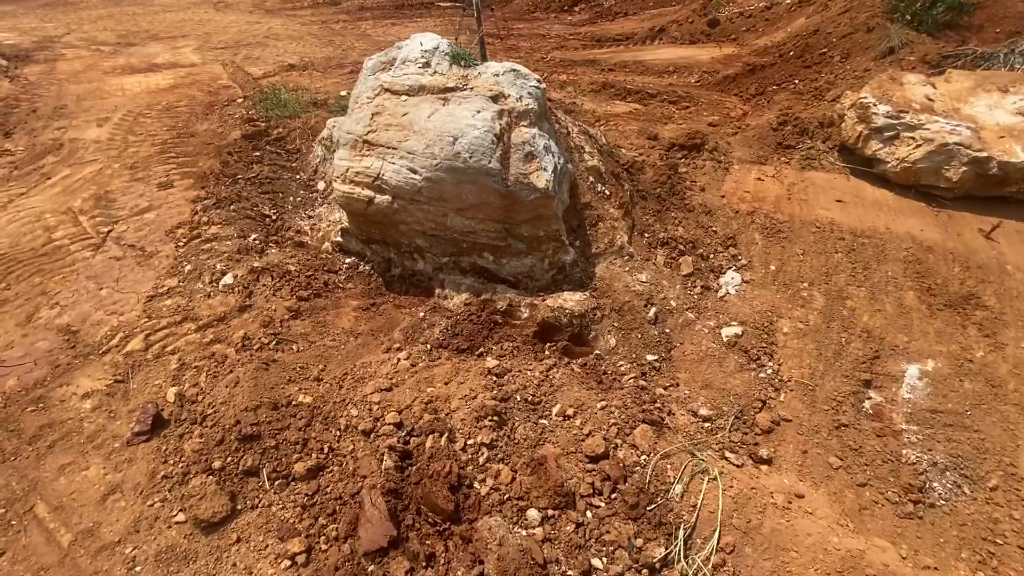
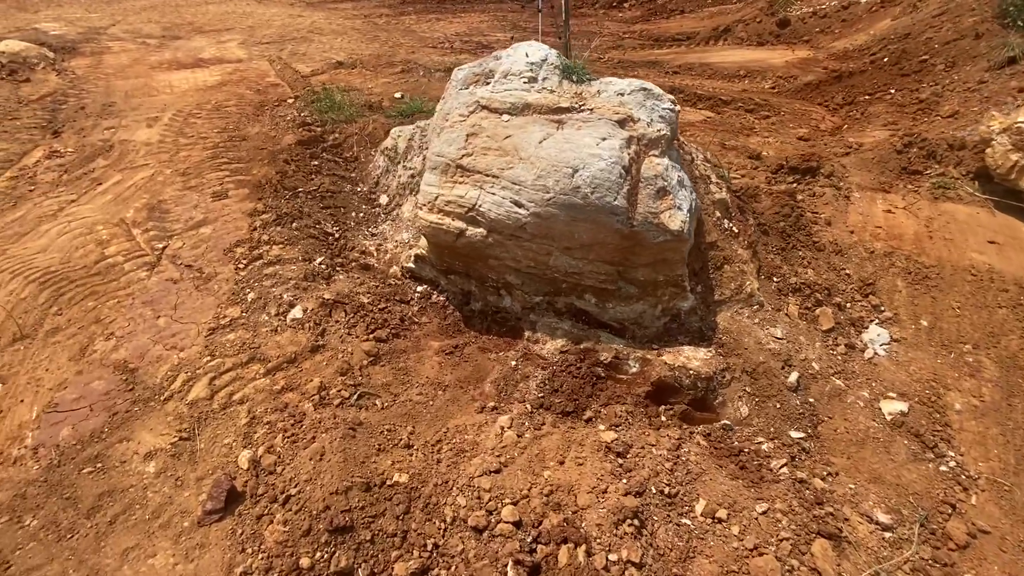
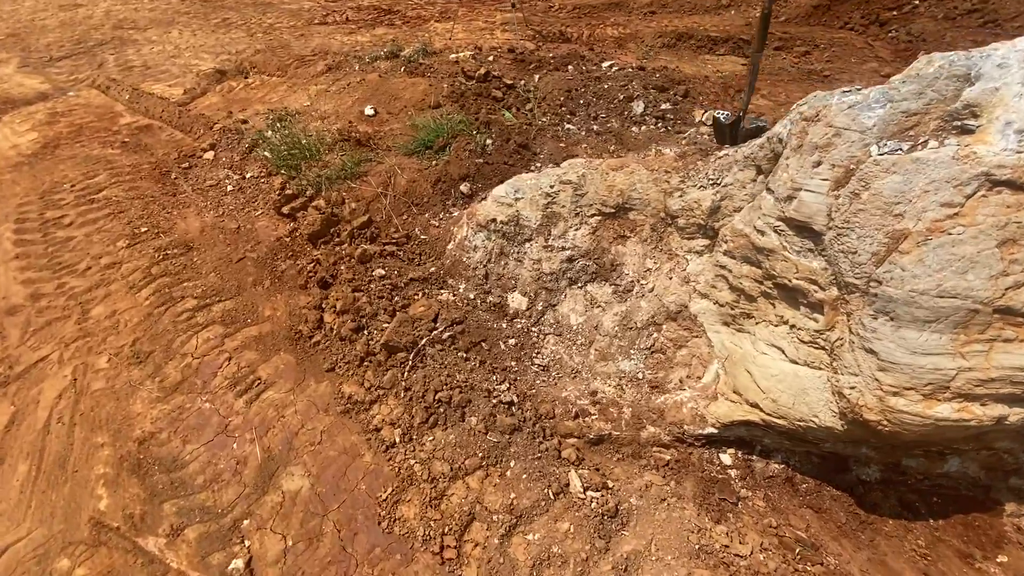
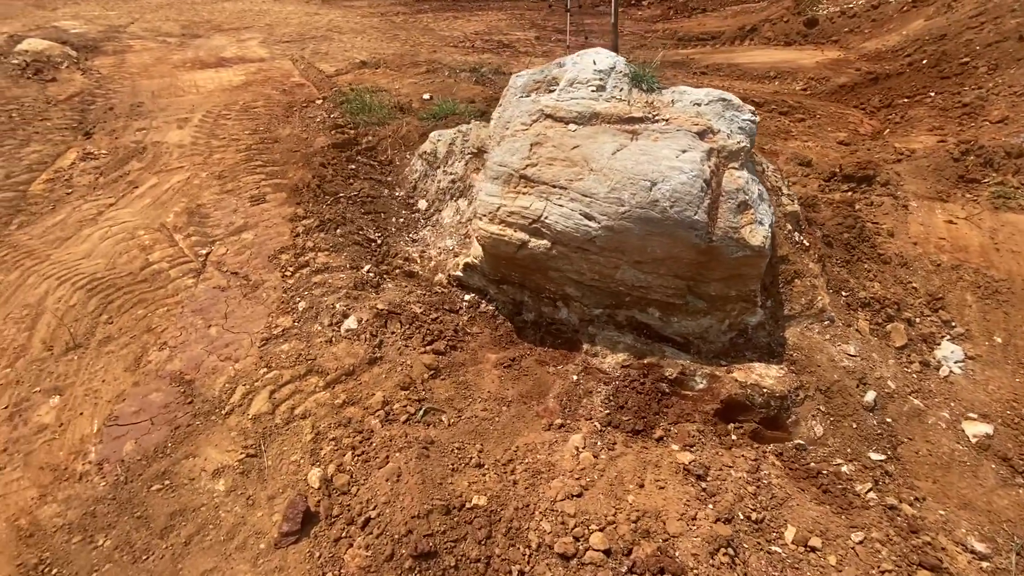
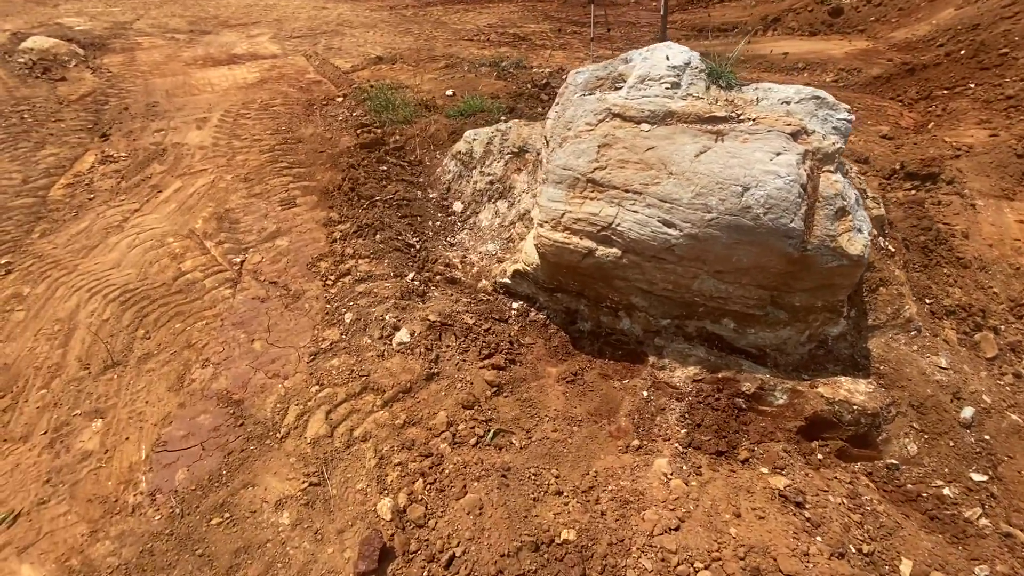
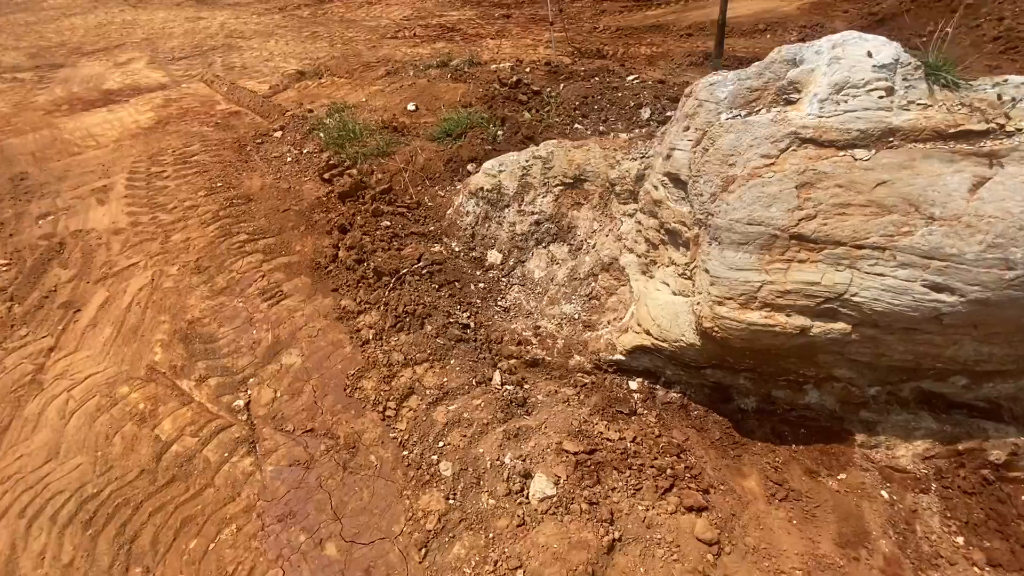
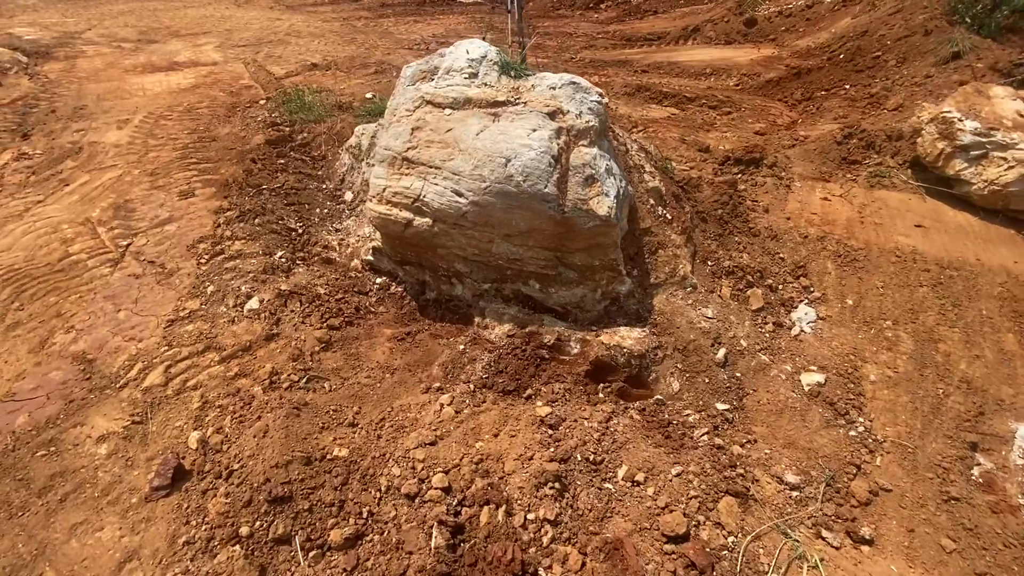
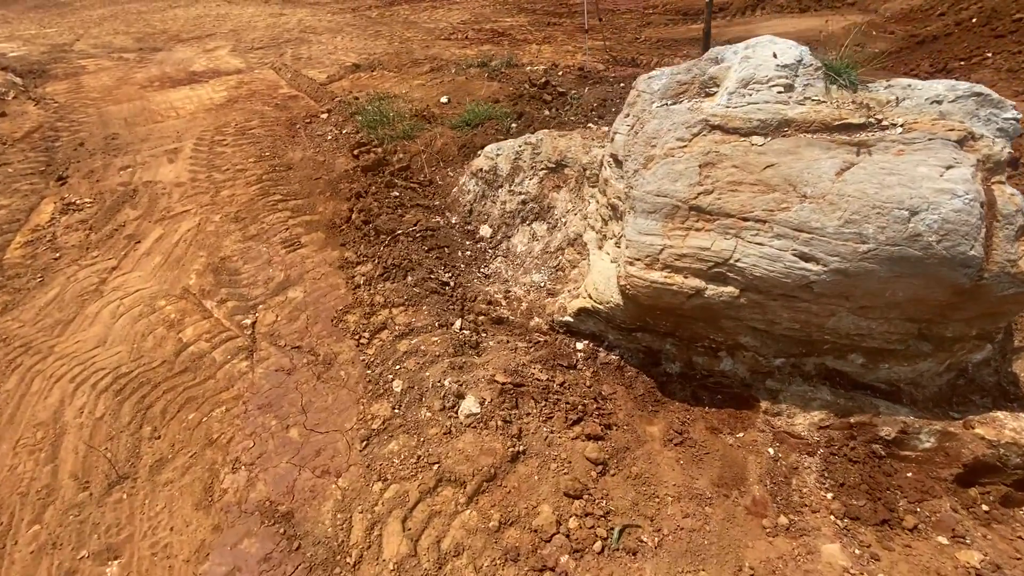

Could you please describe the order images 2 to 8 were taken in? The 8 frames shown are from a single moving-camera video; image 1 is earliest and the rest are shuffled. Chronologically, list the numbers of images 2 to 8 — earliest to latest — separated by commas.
7, 2, 4, 5, 8, 6, 3
